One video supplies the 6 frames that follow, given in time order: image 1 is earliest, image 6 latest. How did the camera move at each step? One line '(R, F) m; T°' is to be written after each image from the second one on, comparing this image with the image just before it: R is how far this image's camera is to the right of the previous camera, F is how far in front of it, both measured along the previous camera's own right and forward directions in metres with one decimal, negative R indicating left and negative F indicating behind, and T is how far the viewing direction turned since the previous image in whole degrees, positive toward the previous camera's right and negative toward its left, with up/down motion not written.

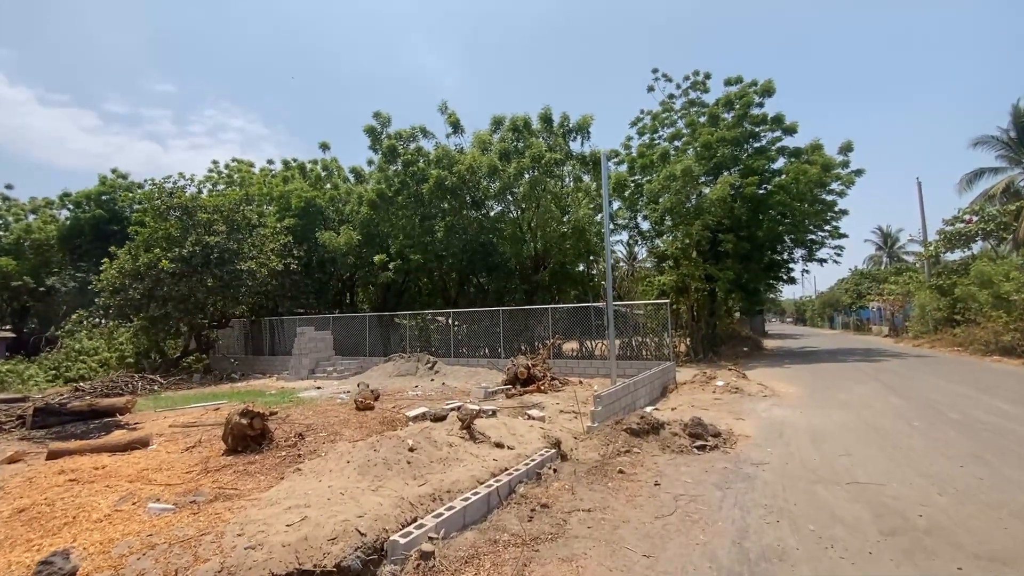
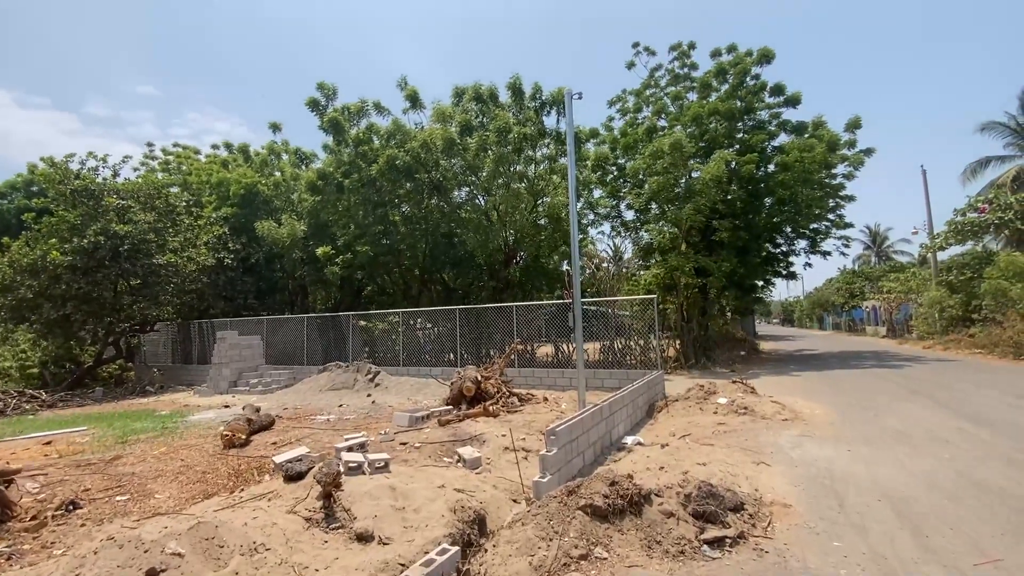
(+0.8, +2.6) m; +1°
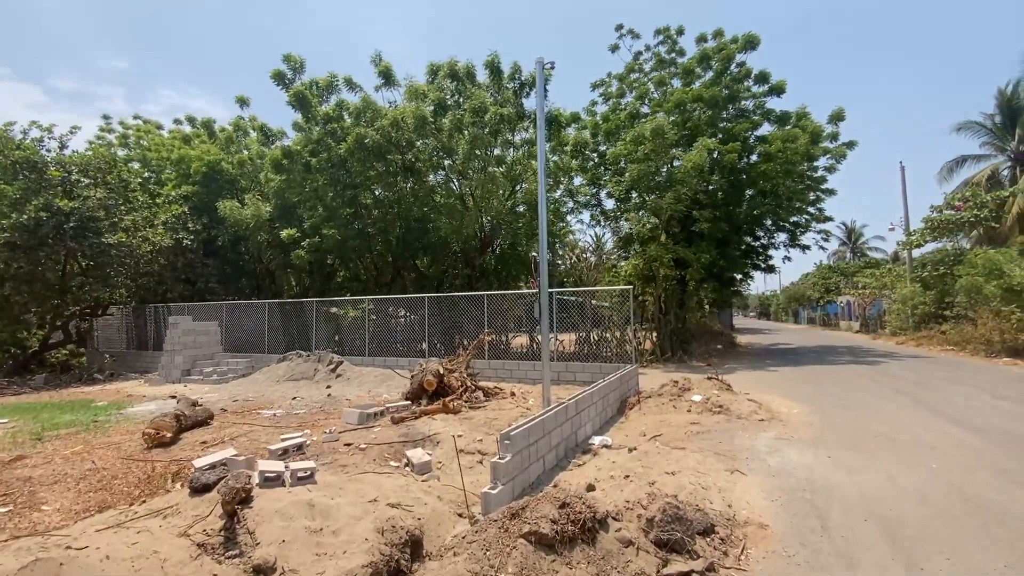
(+0.3, +0.6) m; +2°
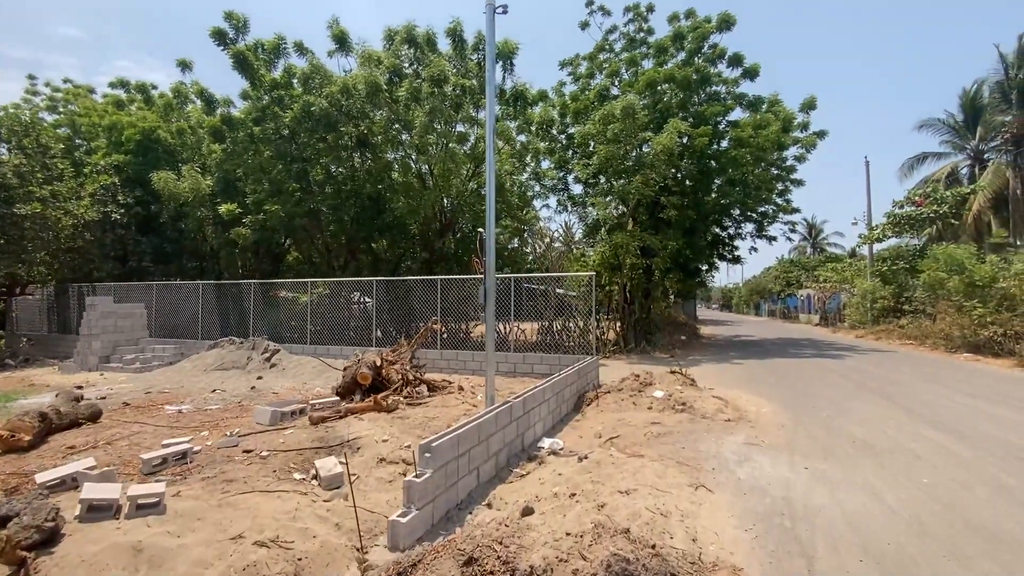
(+0.3, +0.8) m; +3°
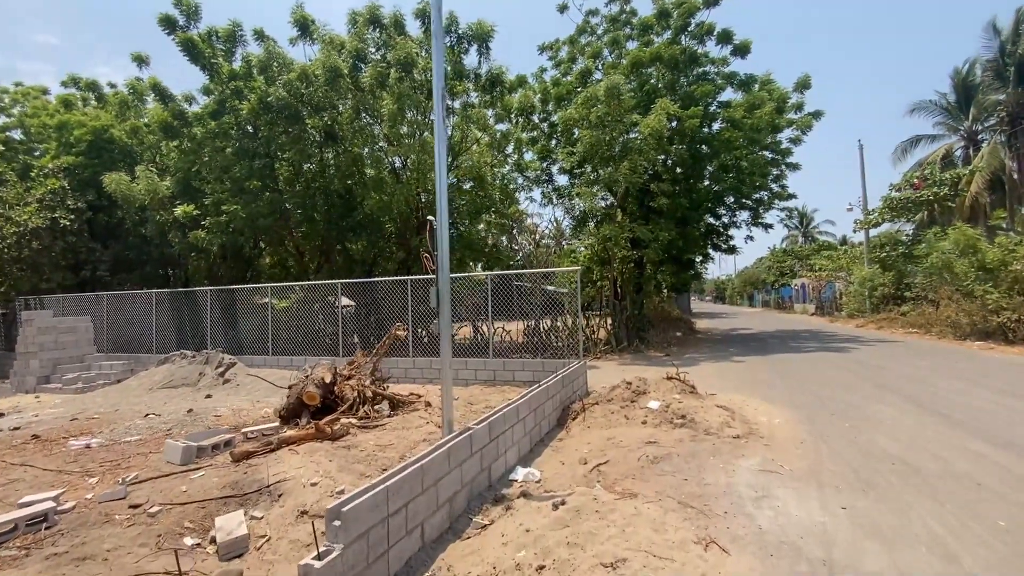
(+0.3, +1.0) m; +1°
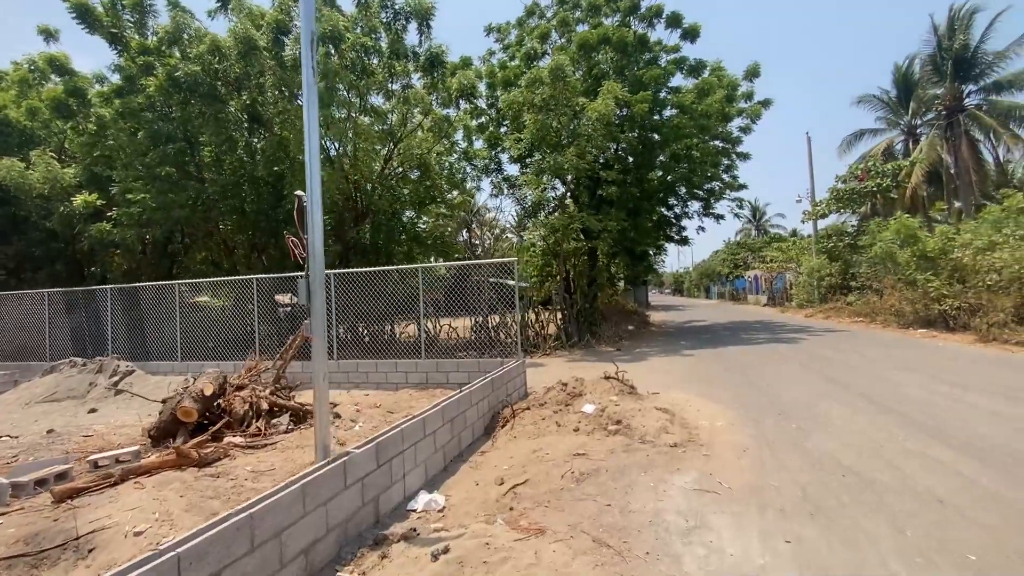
(+0.6, +0.7) m; +4°
